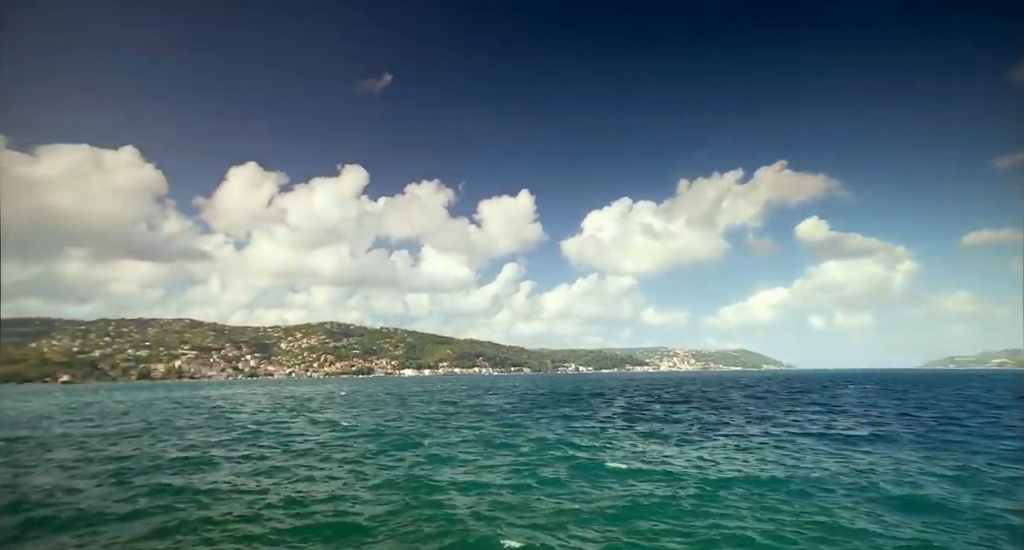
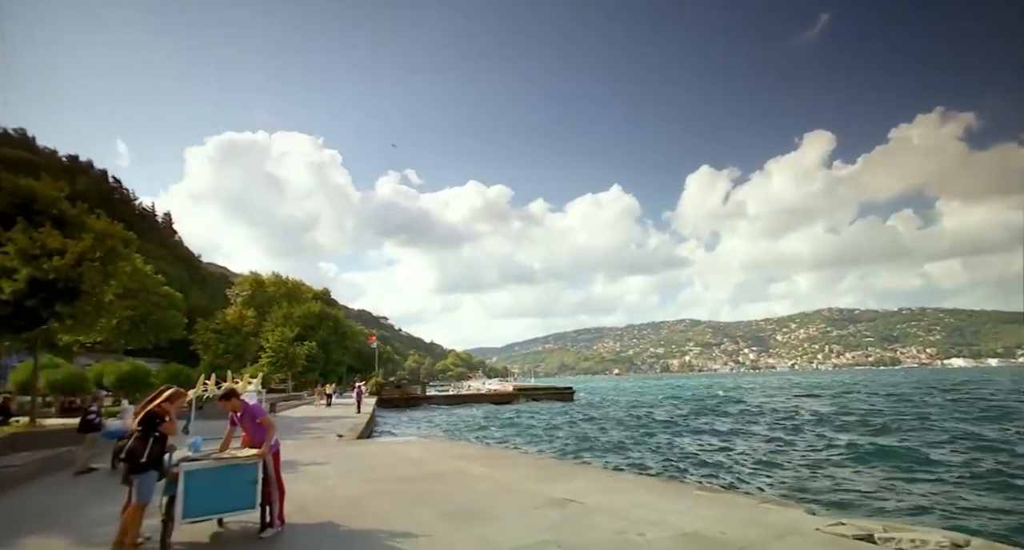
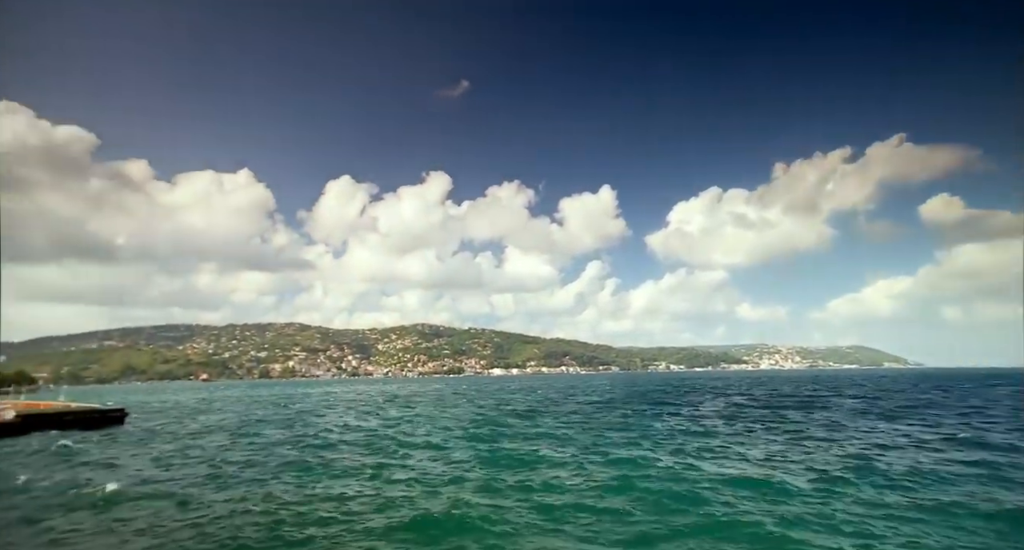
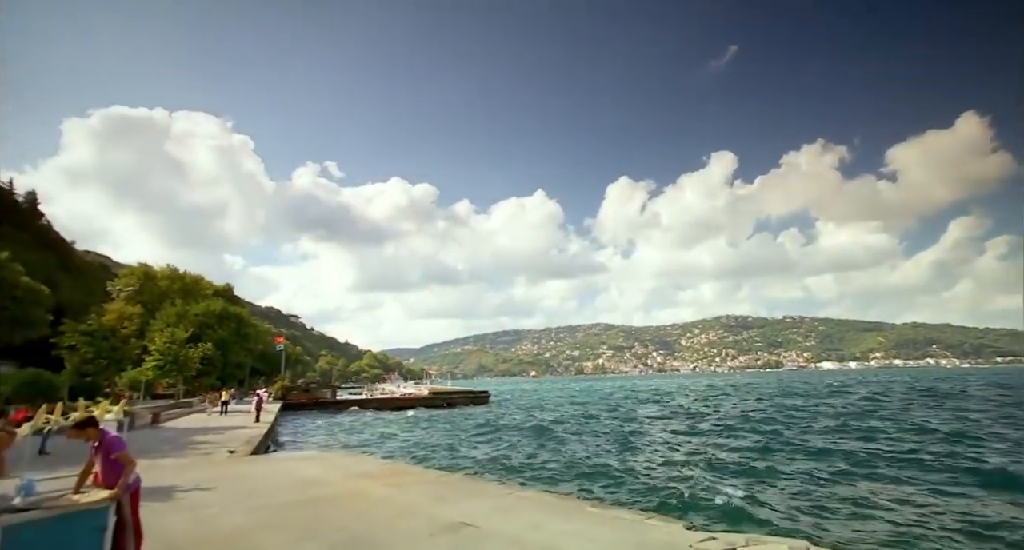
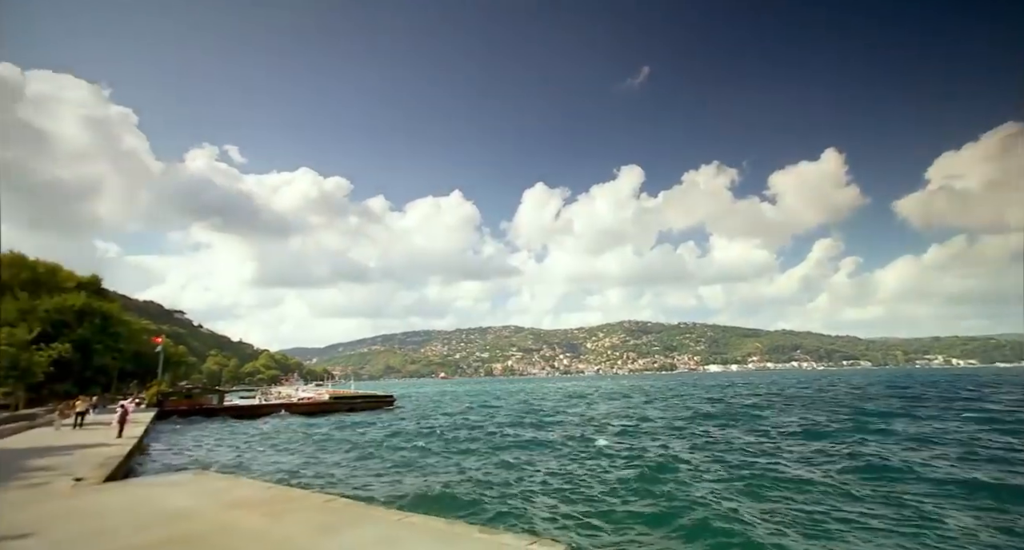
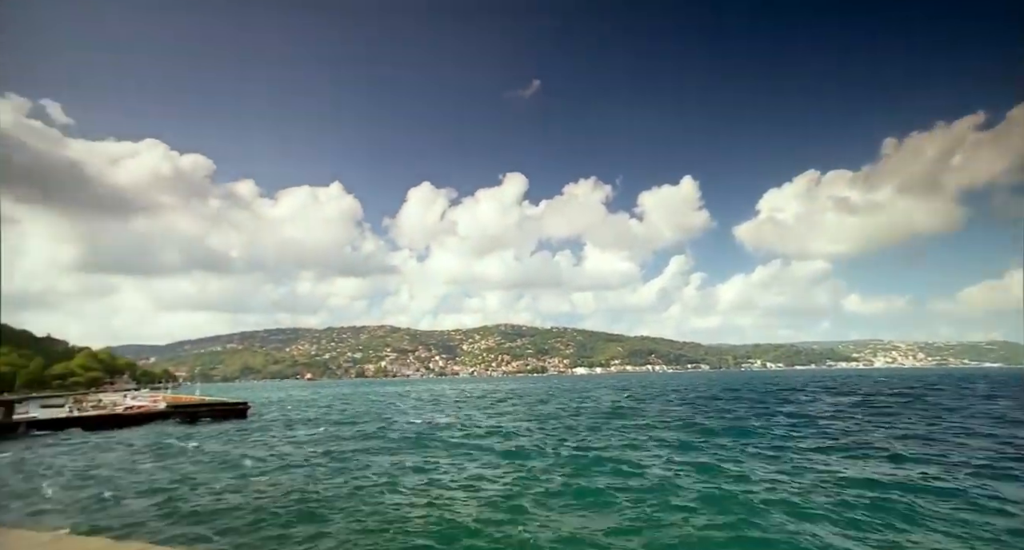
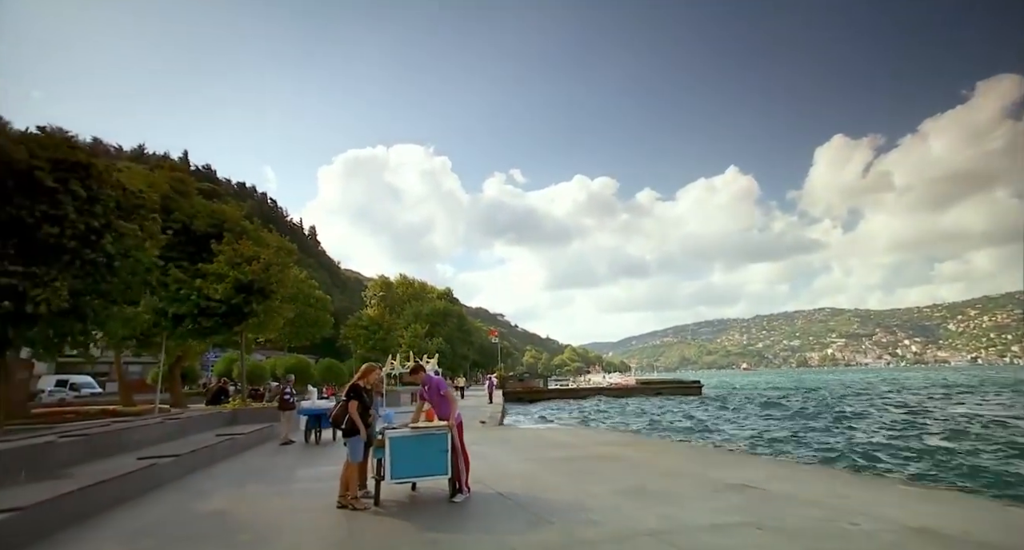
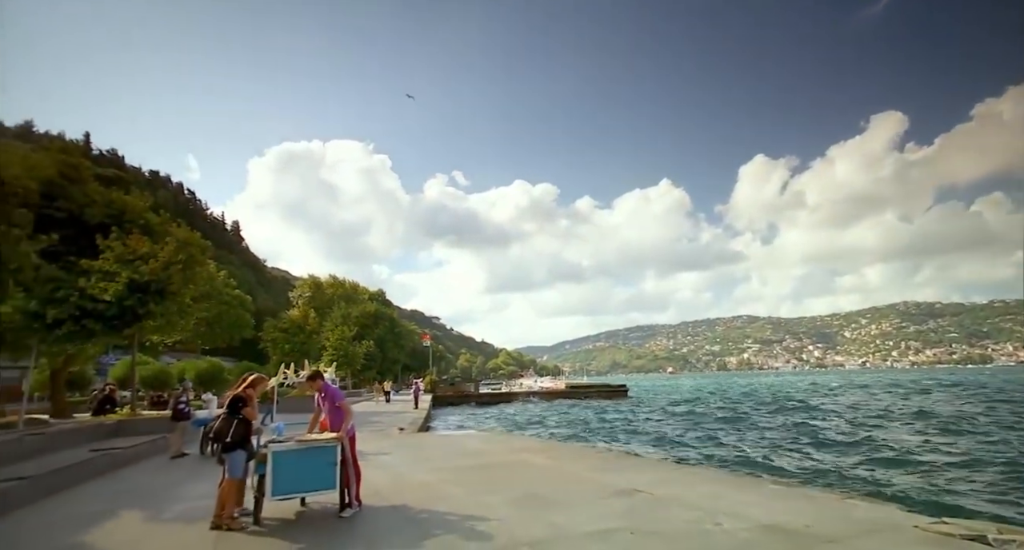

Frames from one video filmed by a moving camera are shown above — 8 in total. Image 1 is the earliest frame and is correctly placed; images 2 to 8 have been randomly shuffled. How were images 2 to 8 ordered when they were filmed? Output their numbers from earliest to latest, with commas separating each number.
3, 6, 5, 4, 2, 8, 7
